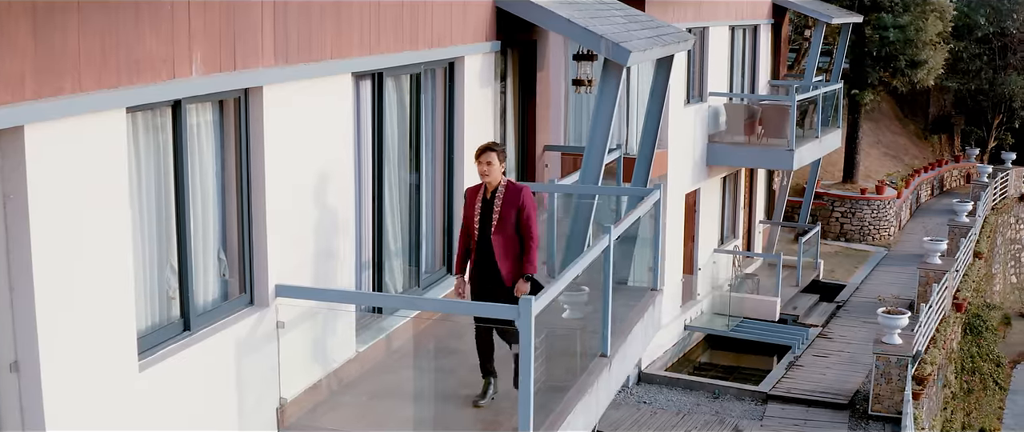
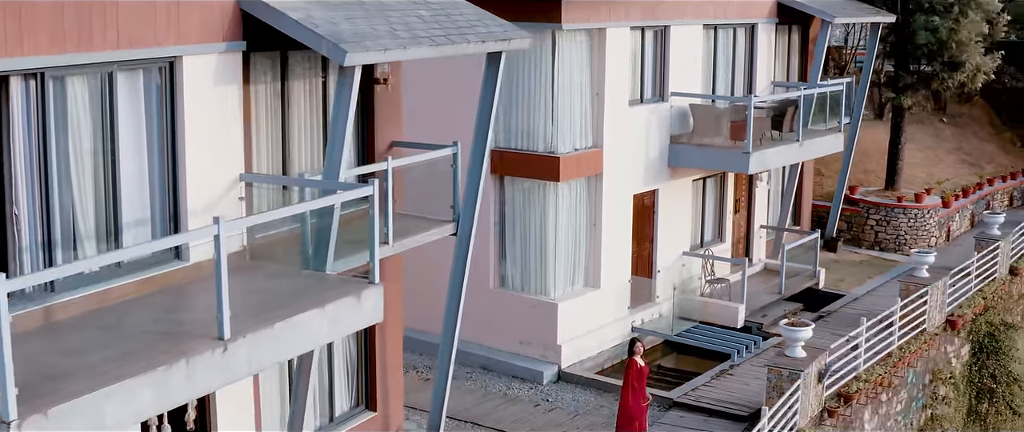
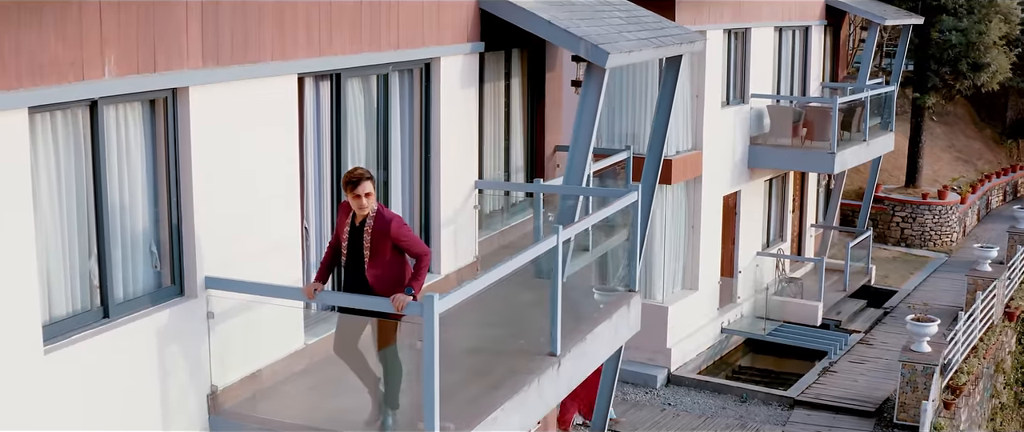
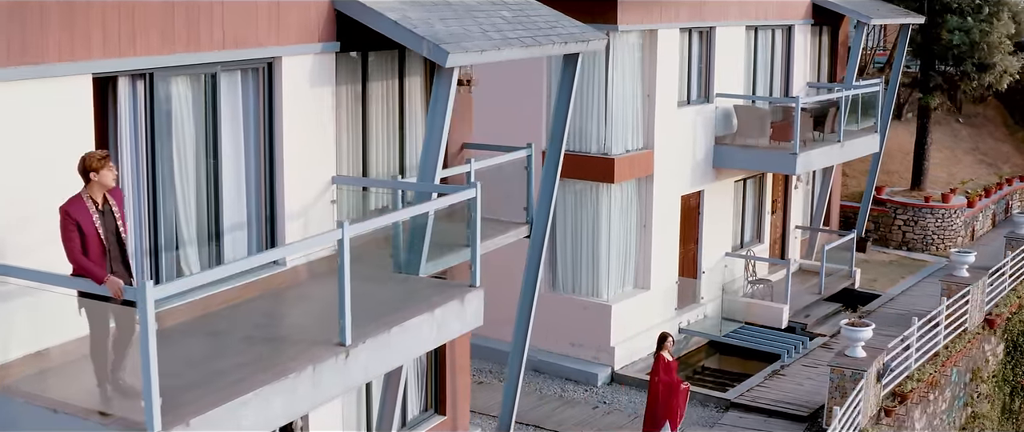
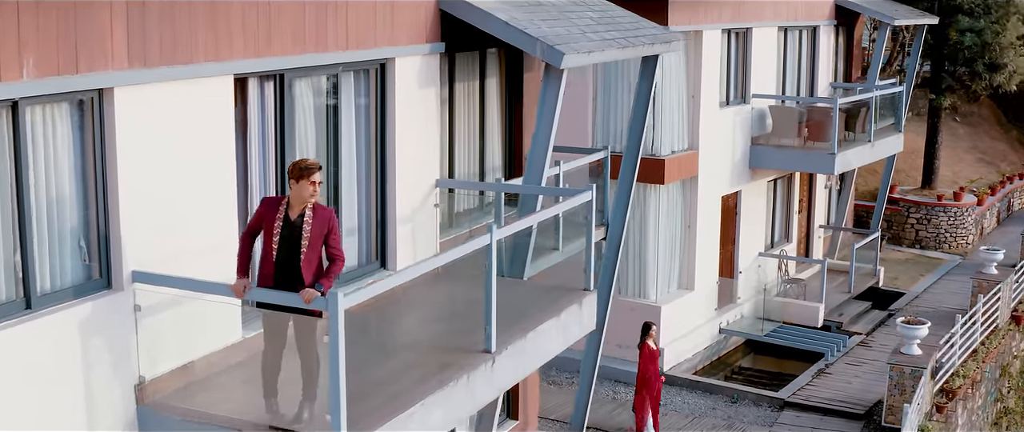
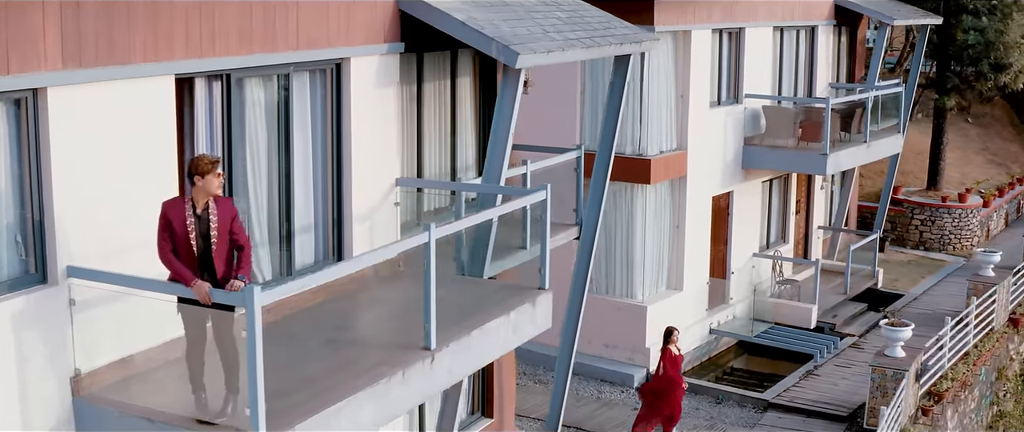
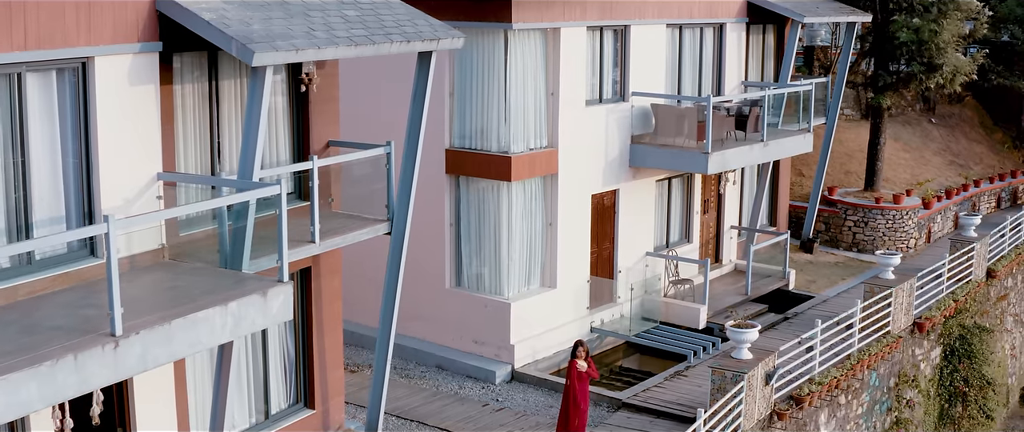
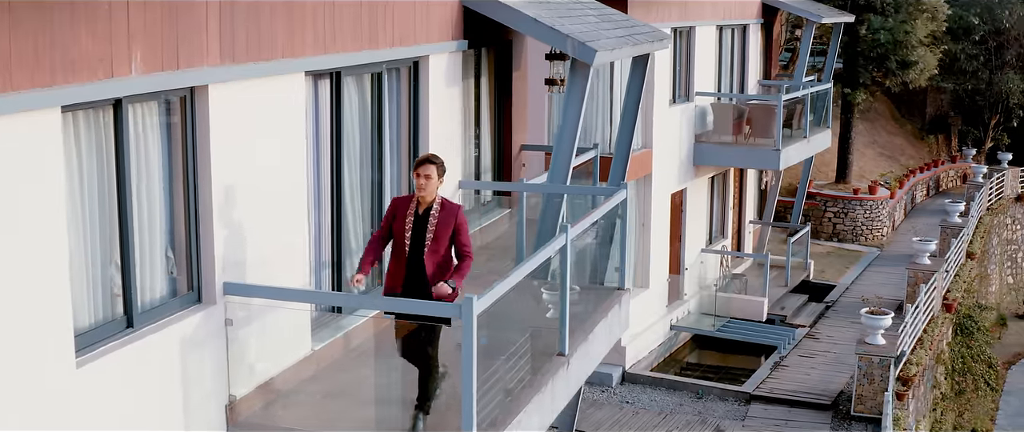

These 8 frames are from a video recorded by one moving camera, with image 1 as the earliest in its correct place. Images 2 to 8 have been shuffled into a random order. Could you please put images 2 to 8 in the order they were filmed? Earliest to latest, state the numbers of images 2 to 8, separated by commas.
8, 3, 5, 6, 4, 2, 7
